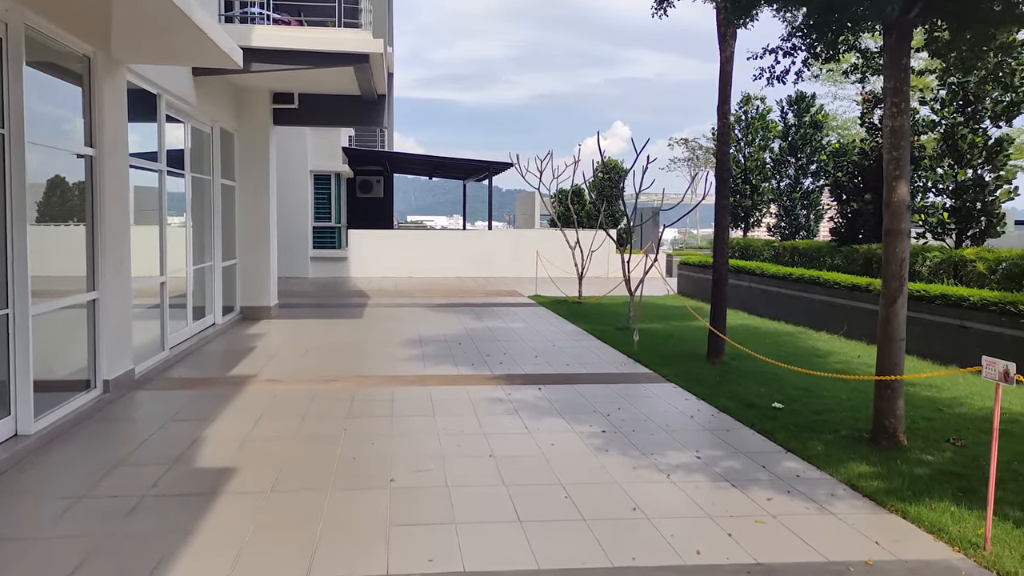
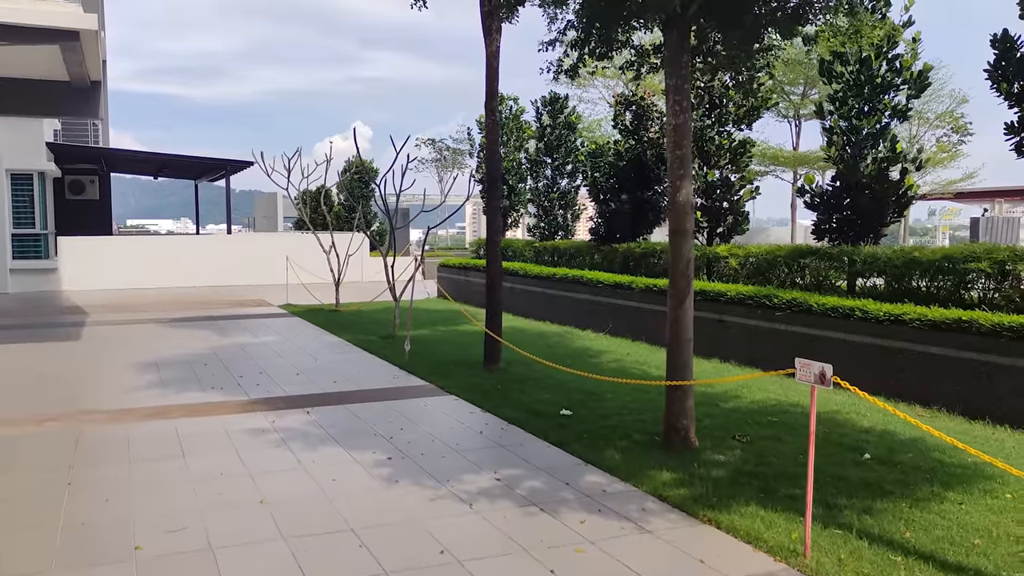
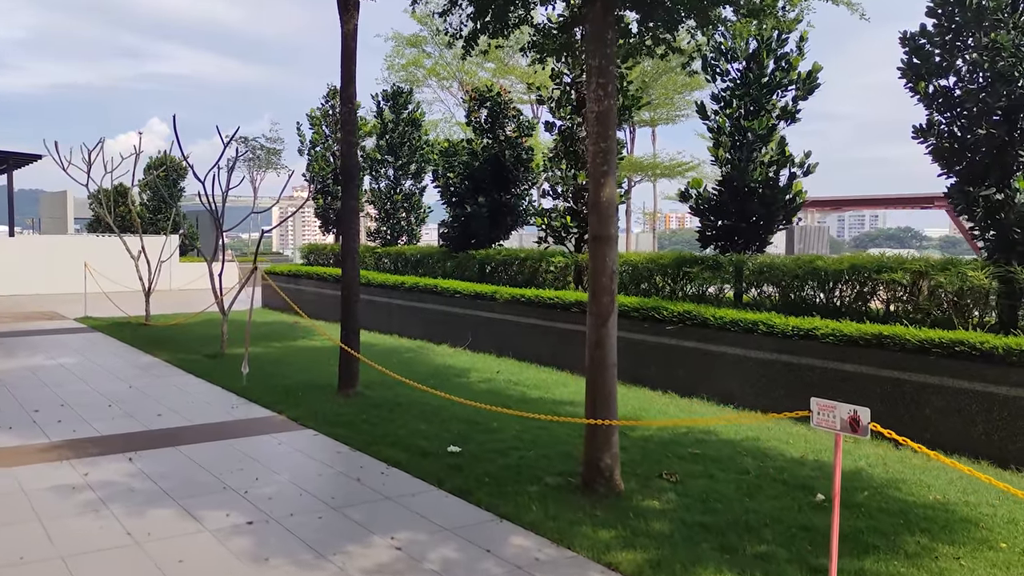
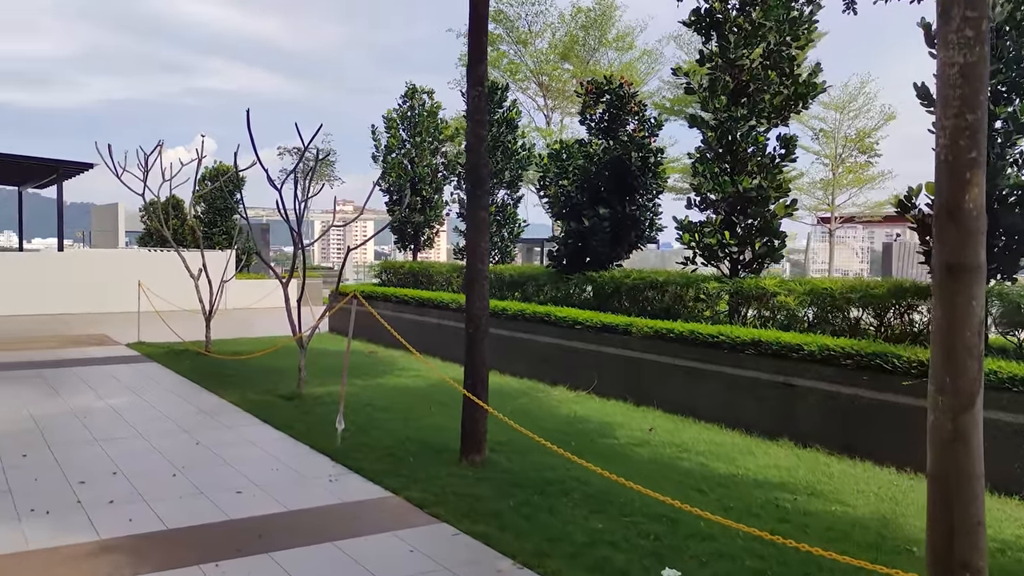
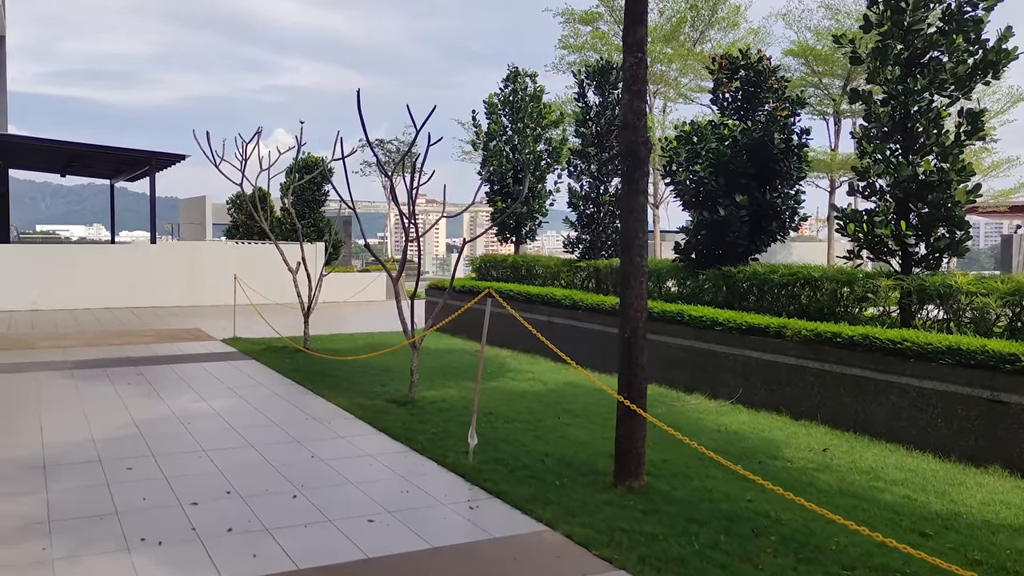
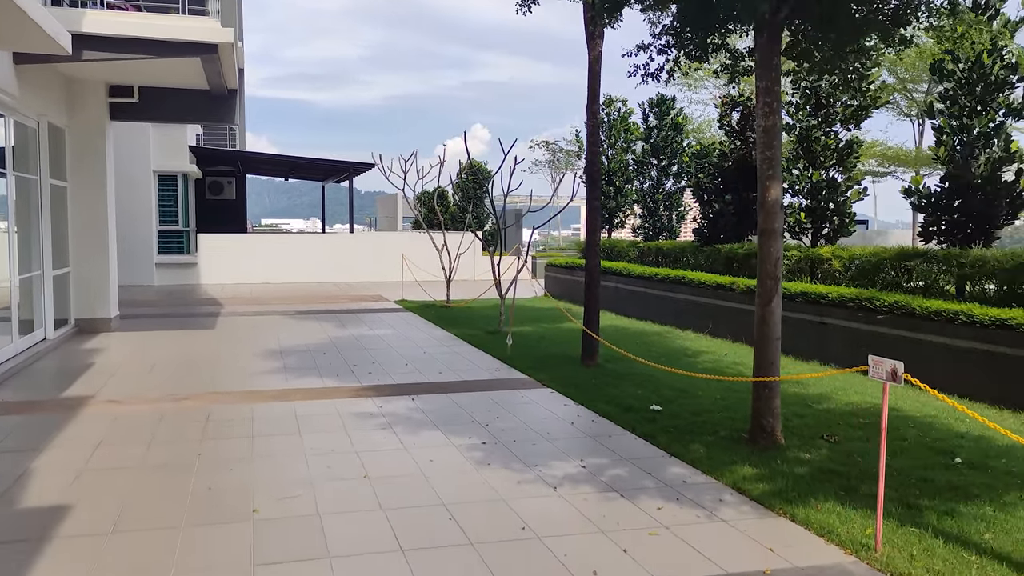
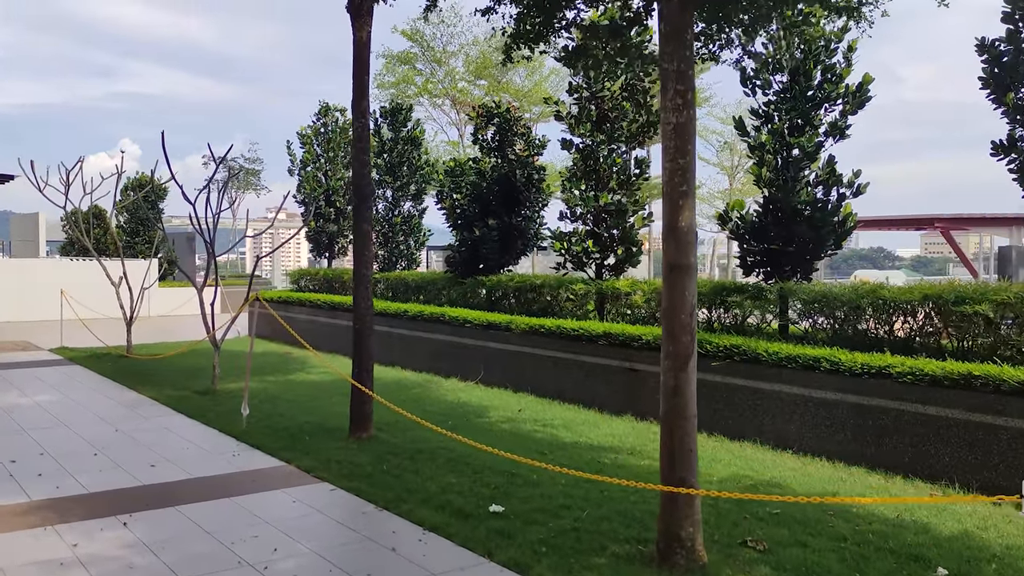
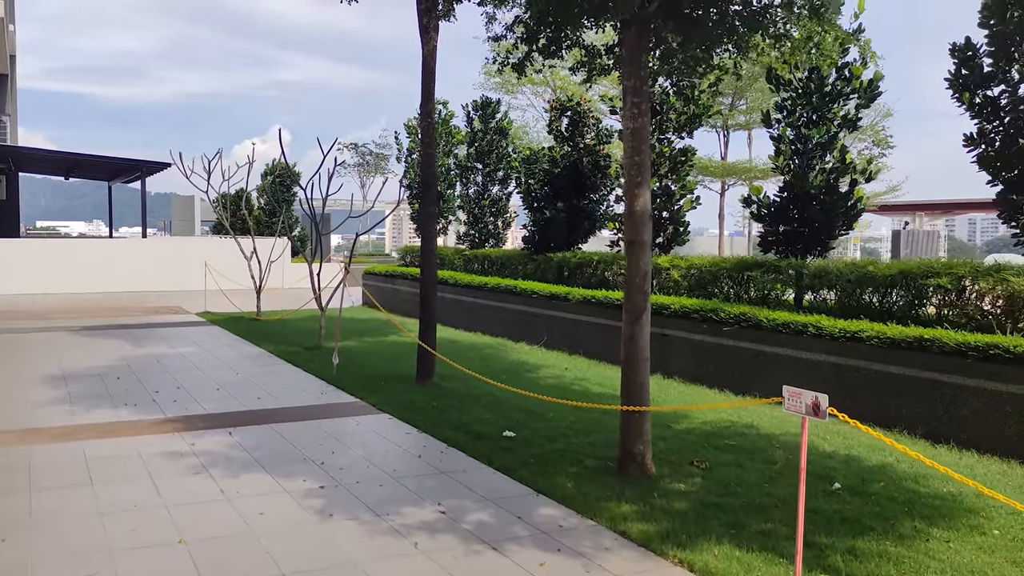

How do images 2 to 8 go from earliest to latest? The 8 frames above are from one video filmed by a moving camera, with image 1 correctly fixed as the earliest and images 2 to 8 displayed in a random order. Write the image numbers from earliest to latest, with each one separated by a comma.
6, 2, 8, 3, 7, 4, 5
